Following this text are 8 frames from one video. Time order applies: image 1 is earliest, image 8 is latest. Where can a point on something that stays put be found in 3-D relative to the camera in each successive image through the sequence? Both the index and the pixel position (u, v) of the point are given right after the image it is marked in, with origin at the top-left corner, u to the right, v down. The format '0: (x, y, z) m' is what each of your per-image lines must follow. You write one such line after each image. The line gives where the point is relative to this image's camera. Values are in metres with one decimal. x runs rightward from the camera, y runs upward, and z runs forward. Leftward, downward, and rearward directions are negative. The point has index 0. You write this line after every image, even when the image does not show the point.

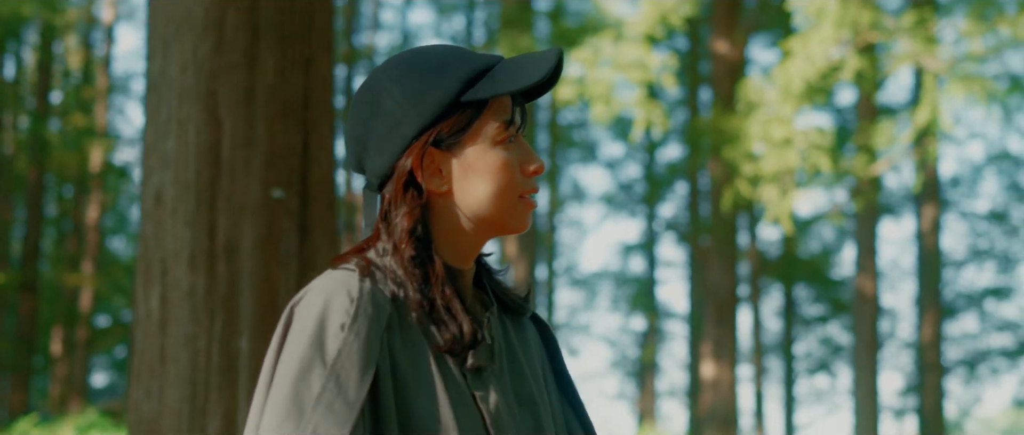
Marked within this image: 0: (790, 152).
0: (+2.5, +0.6, +11.1) m
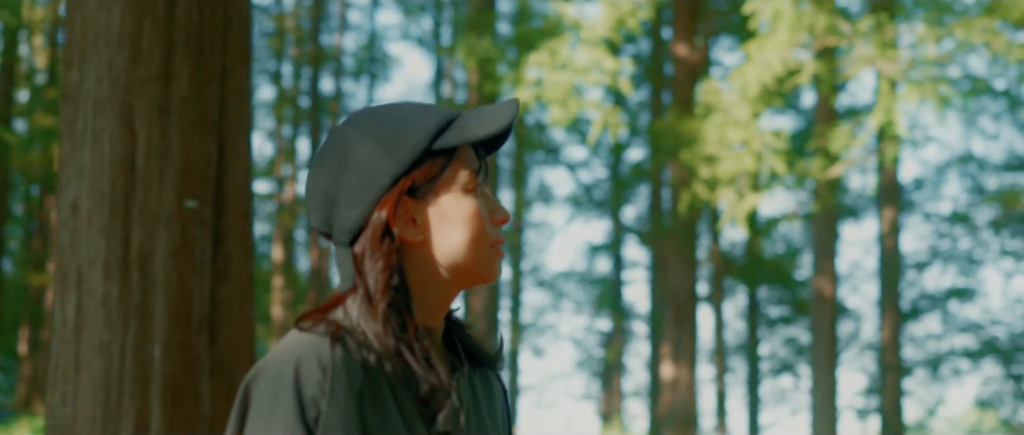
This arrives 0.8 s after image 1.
0: (+2.2, +0.6, +11.1) m
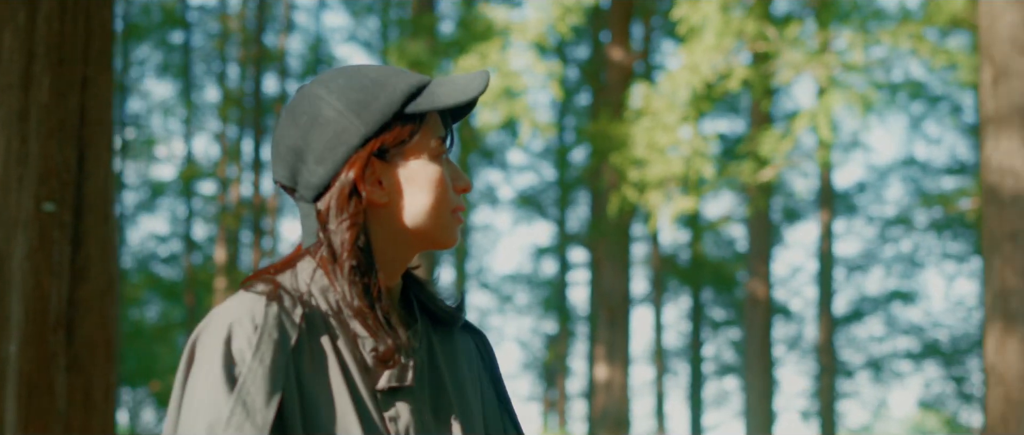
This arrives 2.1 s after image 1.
0: (+1.5, +0.6, +11.2) m
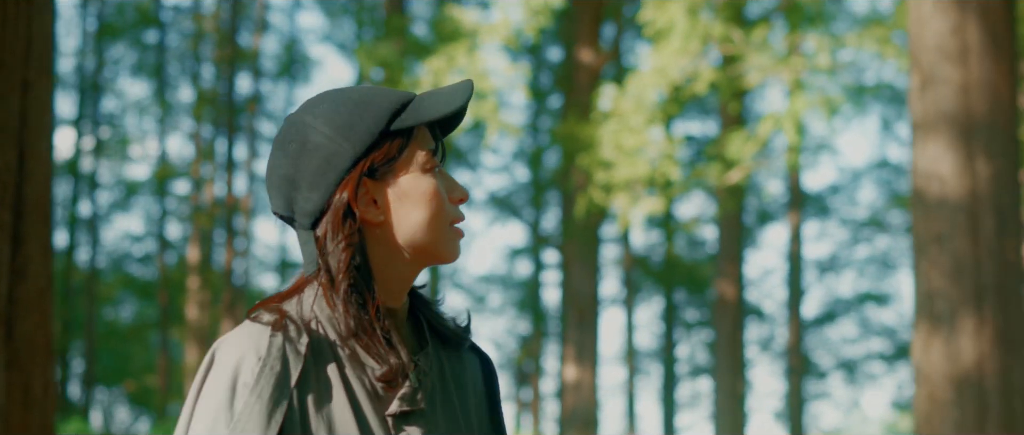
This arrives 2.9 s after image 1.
0: (+1.2, +0.5, +11.2) m
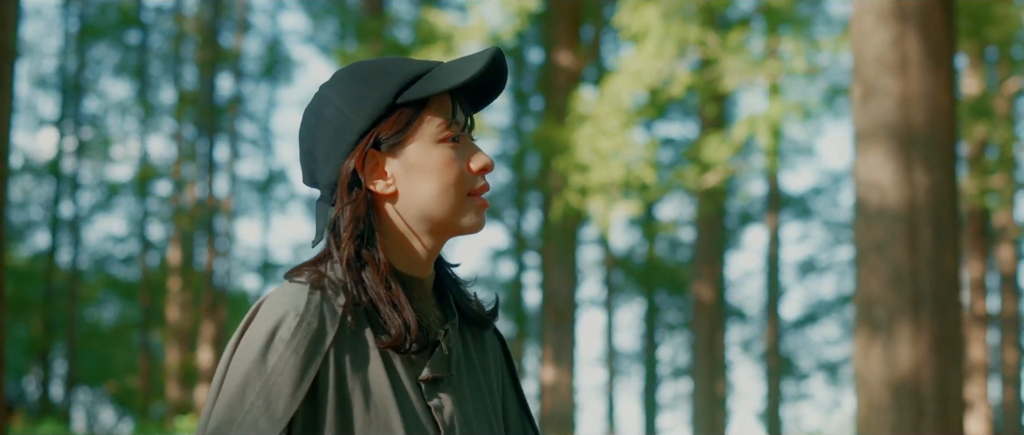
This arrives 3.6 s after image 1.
0: (+3.3, +0.8, +11.0) m
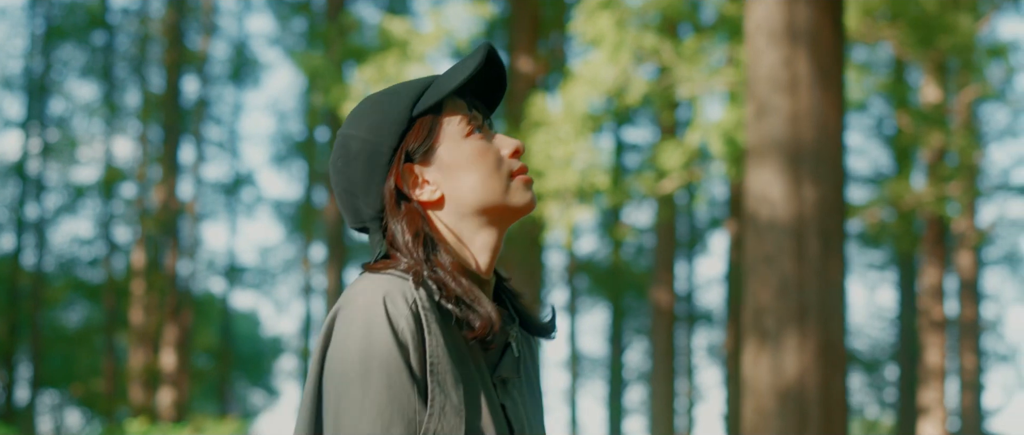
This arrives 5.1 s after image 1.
0: (+3.1, +0.8, +11.3) m
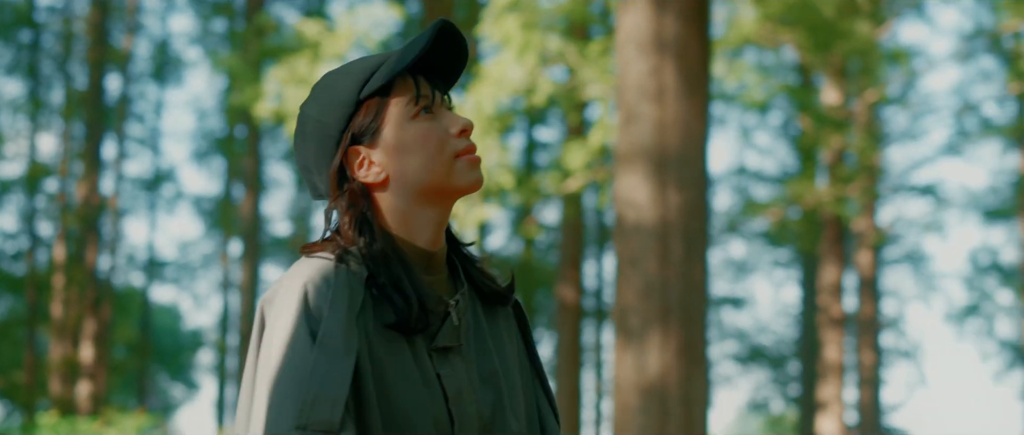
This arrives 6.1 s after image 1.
0: (+2.2, +0.8, +11.6) m
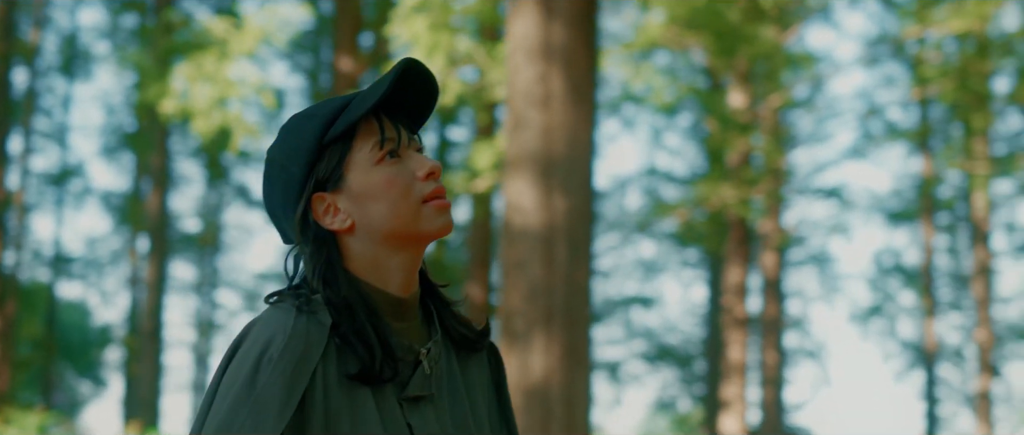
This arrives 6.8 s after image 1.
0: (+1.3, +0.8, +11.8) m
